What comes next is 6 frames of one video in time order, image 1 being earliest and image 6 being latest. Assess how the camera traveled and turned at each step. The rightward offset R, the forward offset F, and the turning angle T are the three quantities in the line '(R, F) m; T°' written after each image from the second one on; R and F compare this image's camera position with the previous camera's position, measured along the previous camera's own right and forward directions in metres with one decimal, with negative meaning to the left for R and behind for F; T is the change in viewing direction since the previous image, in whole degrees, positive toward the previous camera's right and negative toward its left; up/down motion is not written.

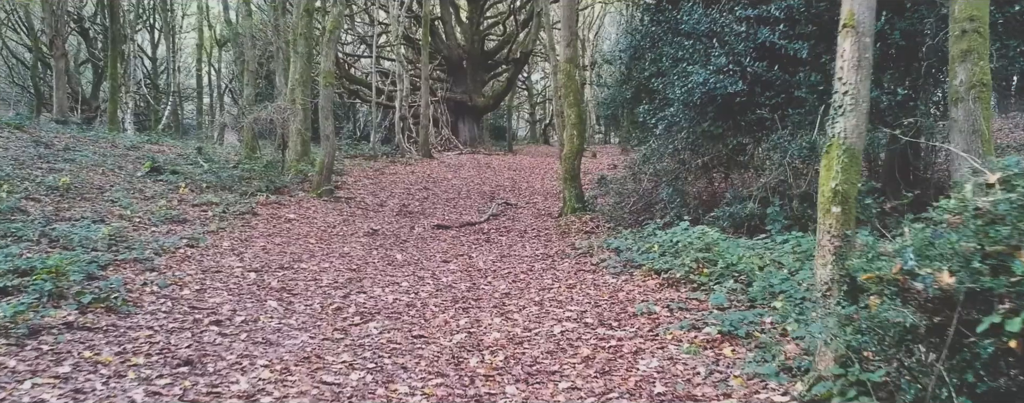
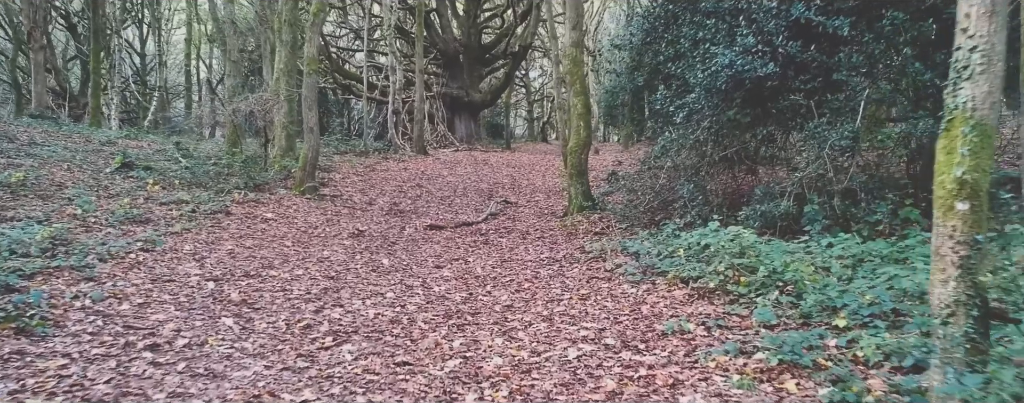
(0.0, +1.1) m; 0°
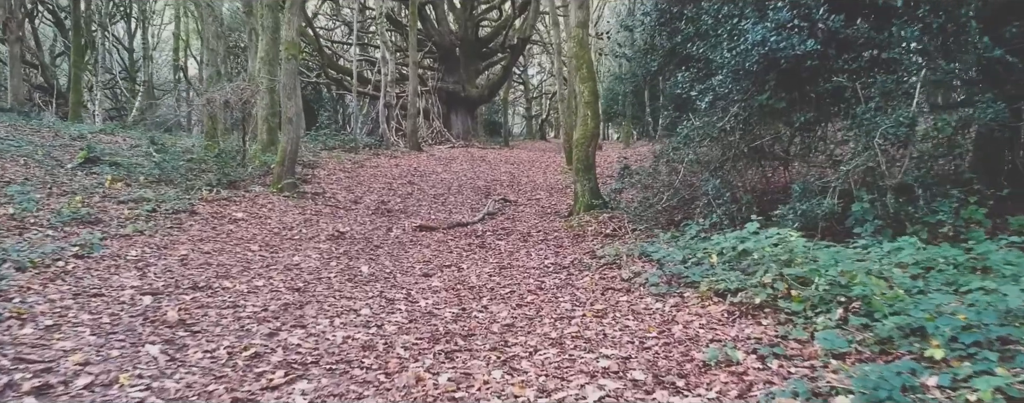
(0.0, +1.1) m; 0°
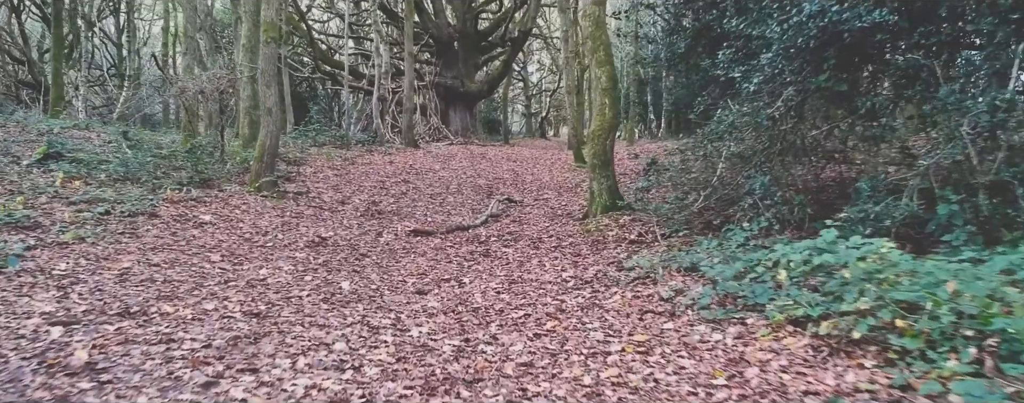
(-0.1, +1.2) m; 0°
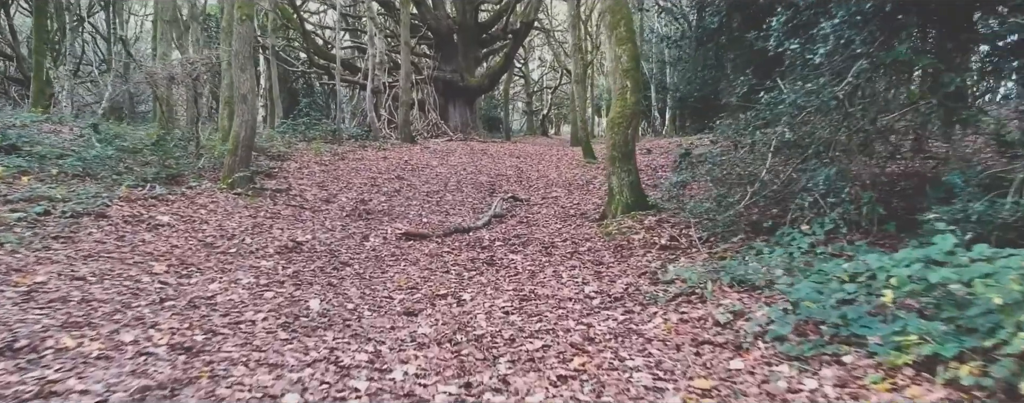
(-0.1, +1.1) m; 0°
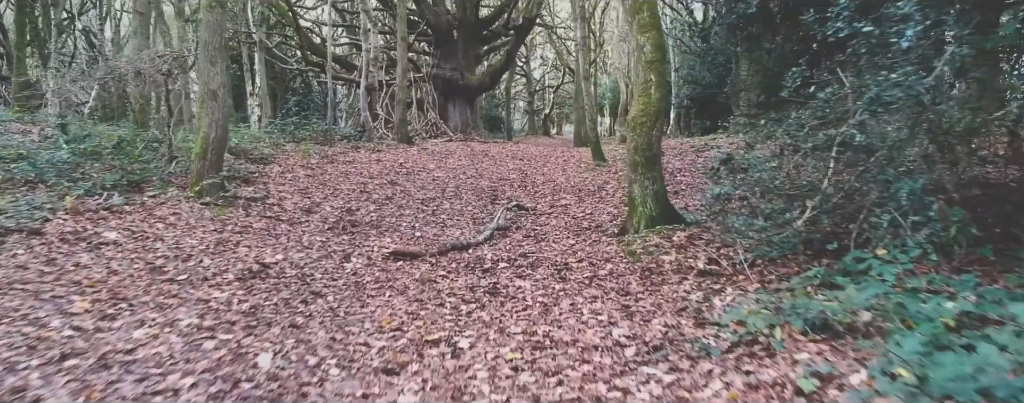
(0.0, +1.0) m; 0°
